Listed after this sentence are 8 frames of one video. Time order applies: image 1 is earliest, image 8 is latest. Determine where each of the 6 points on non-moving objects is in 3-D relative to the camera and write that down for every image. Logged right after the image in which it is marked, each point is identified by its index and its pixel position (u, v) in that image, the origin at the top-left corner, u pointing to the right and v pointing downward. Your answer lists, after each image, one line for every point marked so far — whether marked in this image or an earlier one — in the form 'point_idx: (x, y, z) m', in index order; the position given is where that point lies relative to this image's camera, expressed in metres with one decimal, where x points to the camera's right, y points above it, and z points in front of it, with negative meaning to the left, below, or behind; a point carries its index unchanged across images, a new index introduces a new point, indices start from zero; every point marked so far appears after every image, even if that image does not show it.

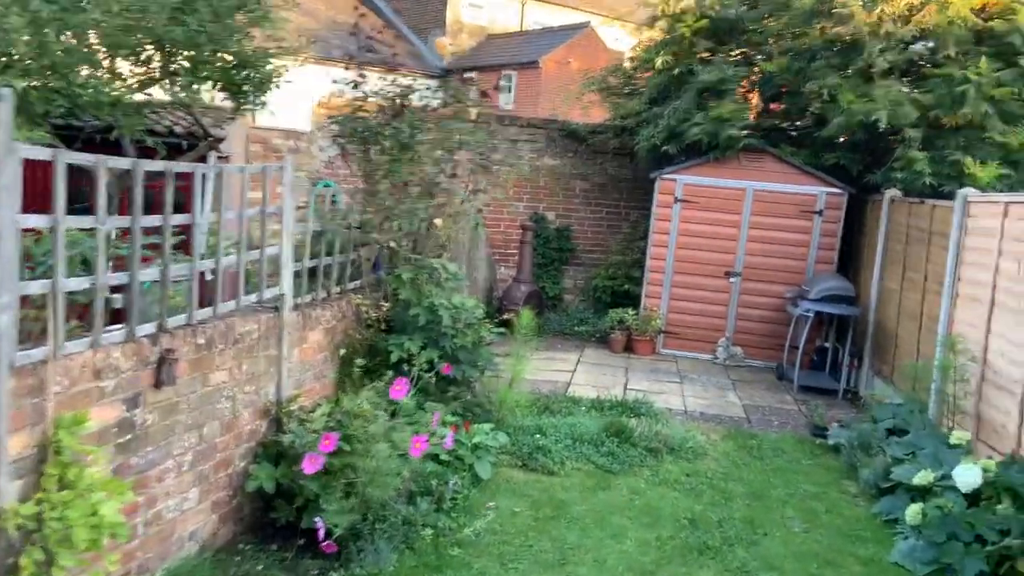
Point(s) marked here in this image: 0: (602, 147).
0: (+1.2, +2.0, +10.8) m
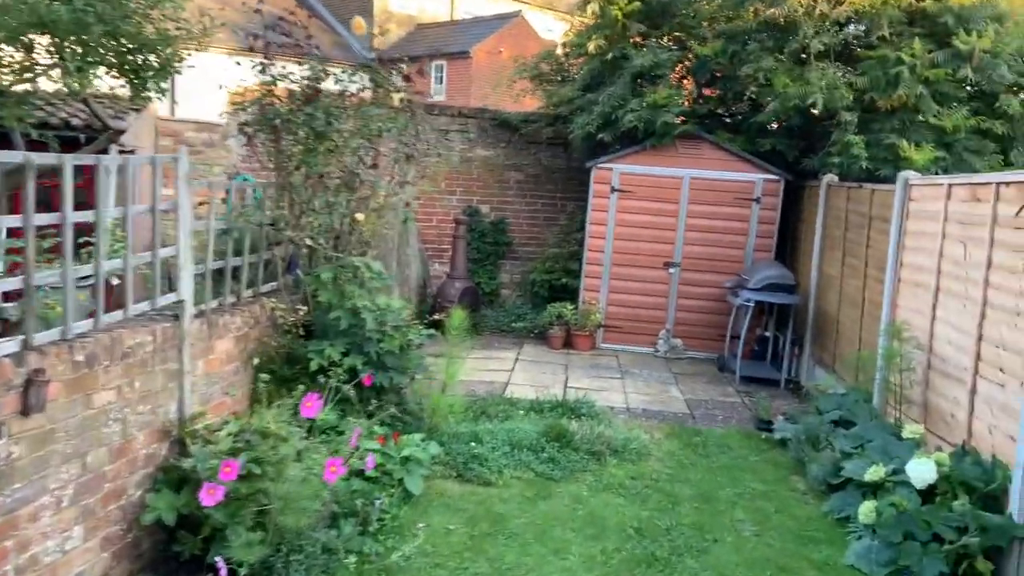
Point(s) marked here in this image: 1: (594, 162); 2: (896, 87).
0: (+0.3, +2.0, +10.5) m
1: (+0.9, +1.4, +8.8) m
2: (+3.7, +1.9, +7.5) m
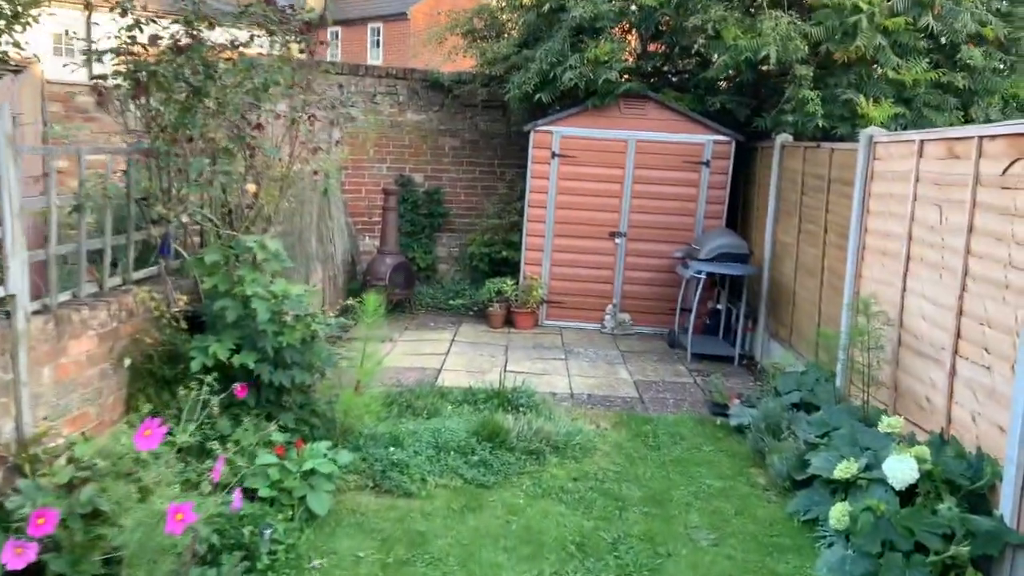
0: (-0.5, +2.4, +9.8) m
1: (+0.2, +1.7, +8.1) m
2: (+3.0, +2.2, +6.9) m
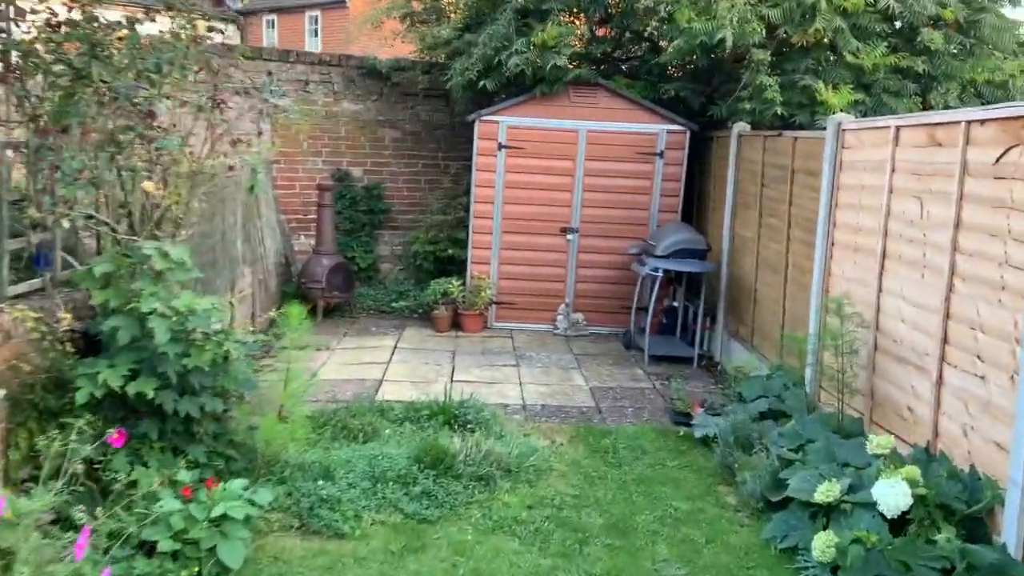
0: (-1.2, +2.4, +9.2) m
1: (-0.3, +1.7, +7.6) m
2: (+2.5, +2.2, +6.6) m
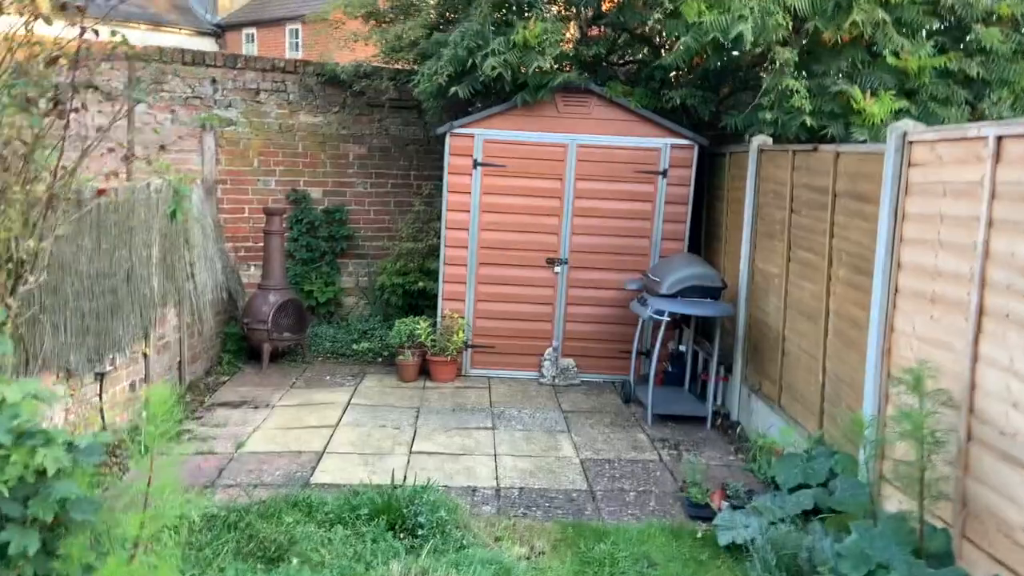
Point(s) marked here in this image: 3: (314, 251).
0: (-1.4, +2.0, +8.1) m
1: (-0.5, +1.3, +6.5) m
2: (+2.3, +1.9, +5.5) m
3: (-2.0, +0.4, +8.0) m
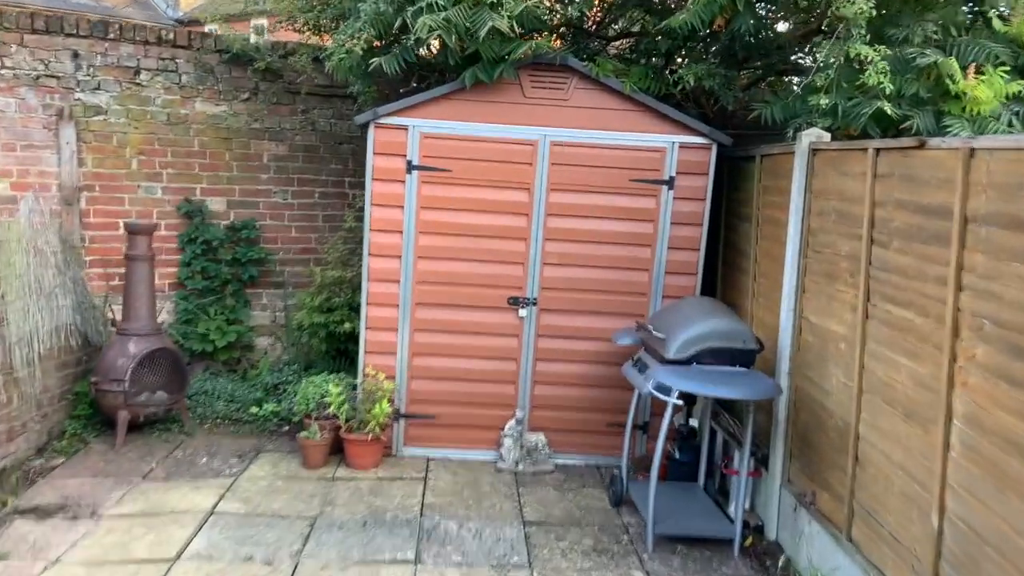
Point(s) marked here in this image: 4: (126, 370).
0: (-1.7, +1.6, +6.2) m
1: (-0.8, +1.0, +4.7) m
2: (+2.0, +1.6, +3.7) m
3: (-2.4, +0.1, +6.2) m
4: (-2.5, -0.5, +5.0) m
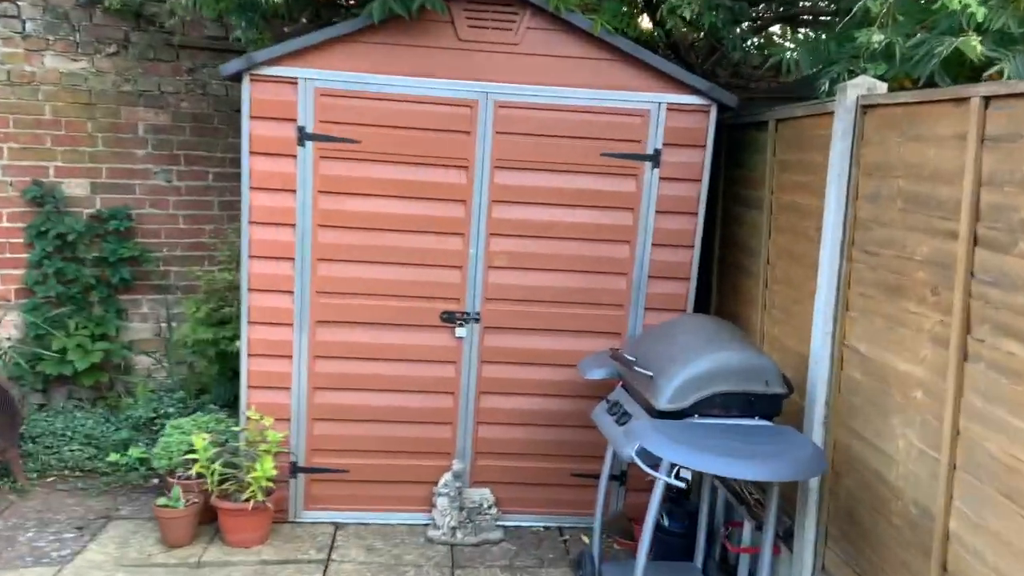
0: (-2.1, +1.6, +4.9) m
1: (-1.1, +1.0, +3.4) m
2: (+1.8, +1.5, +2.5) m
3: (-2.7, 0.0, +4.9) m
4: (-2.8, -0.6, +3.7) m
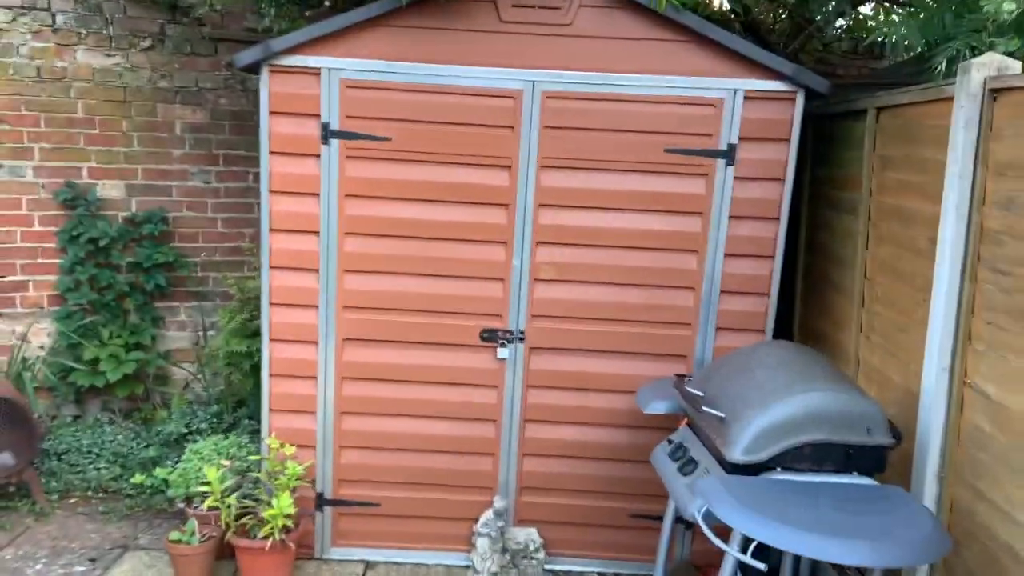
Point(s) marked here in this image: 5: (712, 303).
0: (-1.7, +1.6, +4.6) m
1: (-1.0, +0.9, +3.1) m
2: (+1.9, +1.5, +1.9) m
3: (-2.4, 0.0, +4.7) m
4: (-2.5, -0.6, +3.5) m
5: (+0.8, -0.1, +3.2) m
